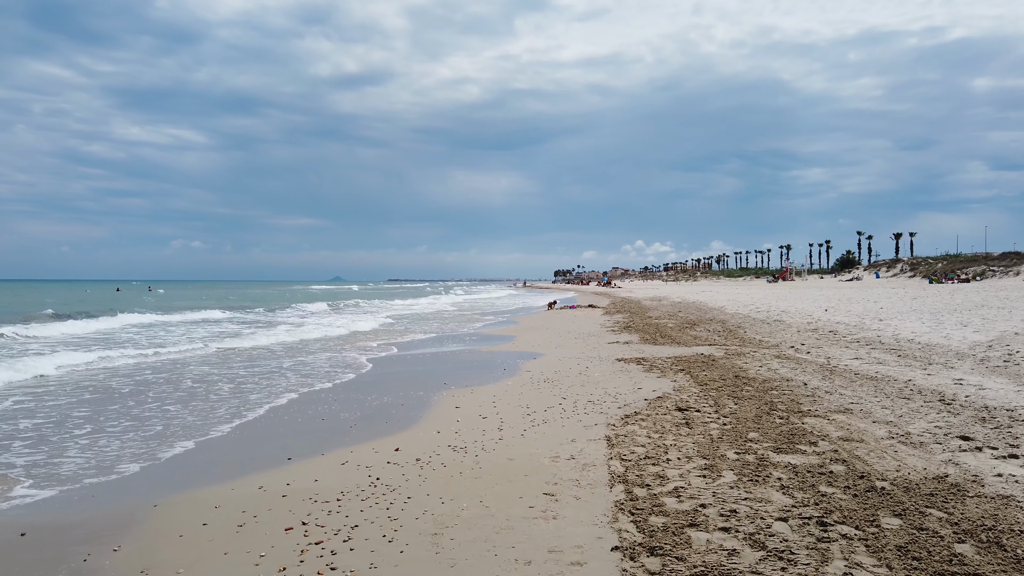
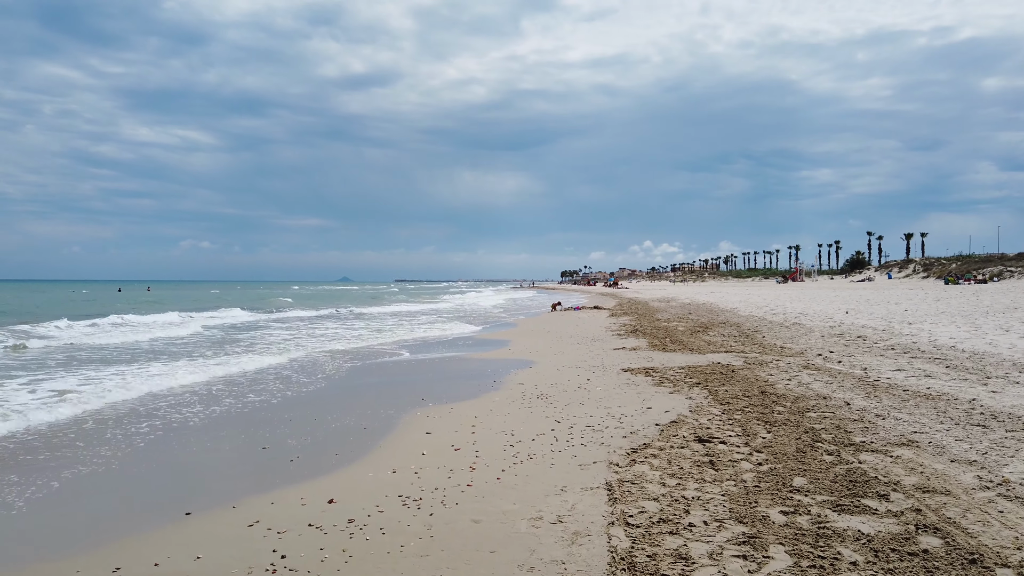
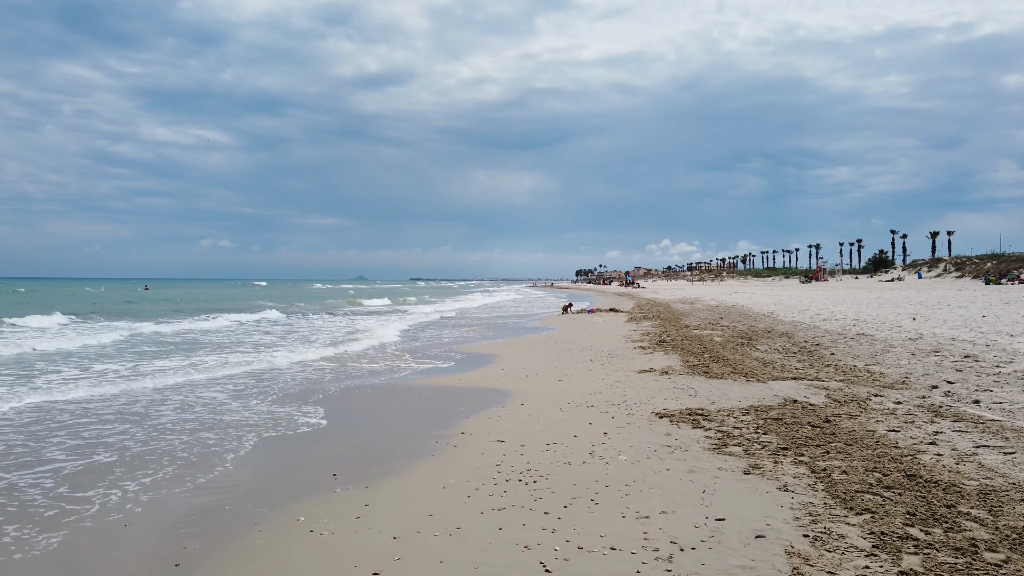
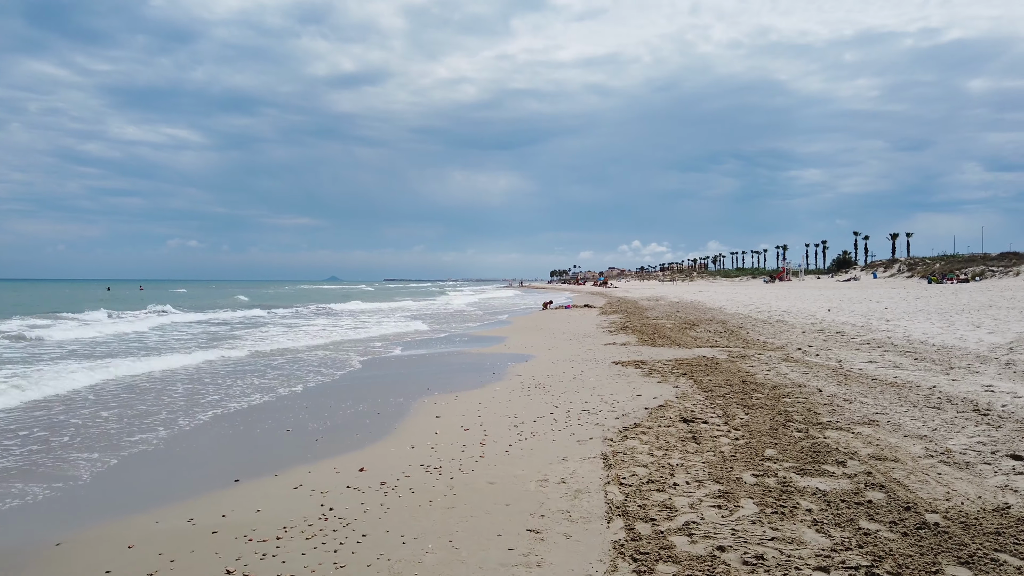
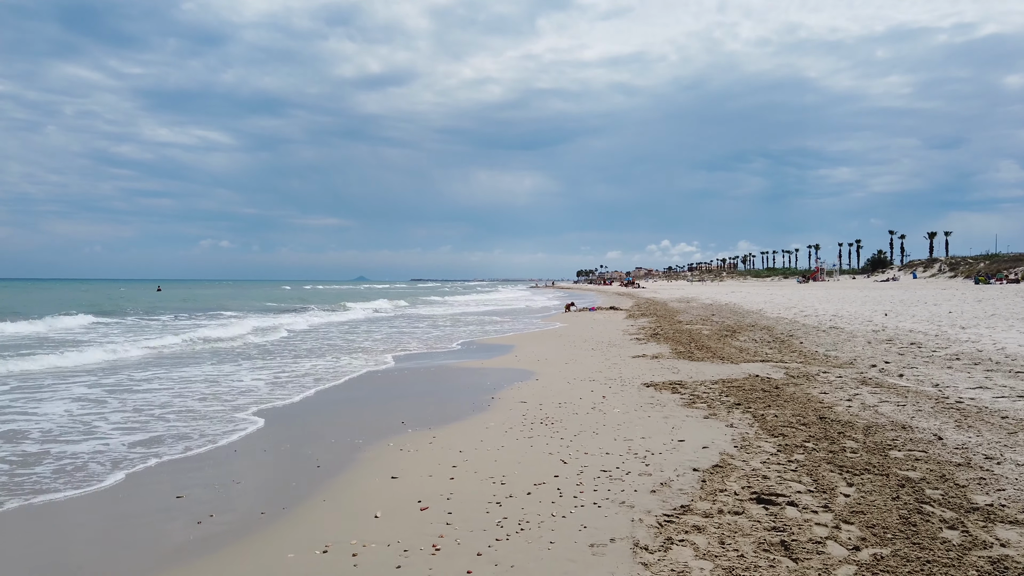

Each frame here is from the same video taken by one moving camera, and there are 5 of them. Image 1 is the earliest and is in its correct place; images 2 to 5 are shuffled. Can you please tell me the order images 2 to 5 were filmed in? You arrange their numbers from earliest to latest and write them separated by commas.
4, 2, 5, 3
